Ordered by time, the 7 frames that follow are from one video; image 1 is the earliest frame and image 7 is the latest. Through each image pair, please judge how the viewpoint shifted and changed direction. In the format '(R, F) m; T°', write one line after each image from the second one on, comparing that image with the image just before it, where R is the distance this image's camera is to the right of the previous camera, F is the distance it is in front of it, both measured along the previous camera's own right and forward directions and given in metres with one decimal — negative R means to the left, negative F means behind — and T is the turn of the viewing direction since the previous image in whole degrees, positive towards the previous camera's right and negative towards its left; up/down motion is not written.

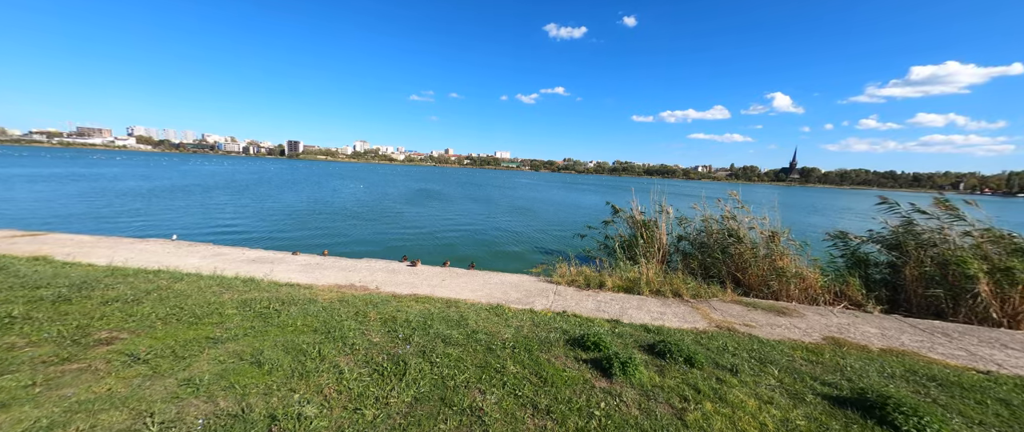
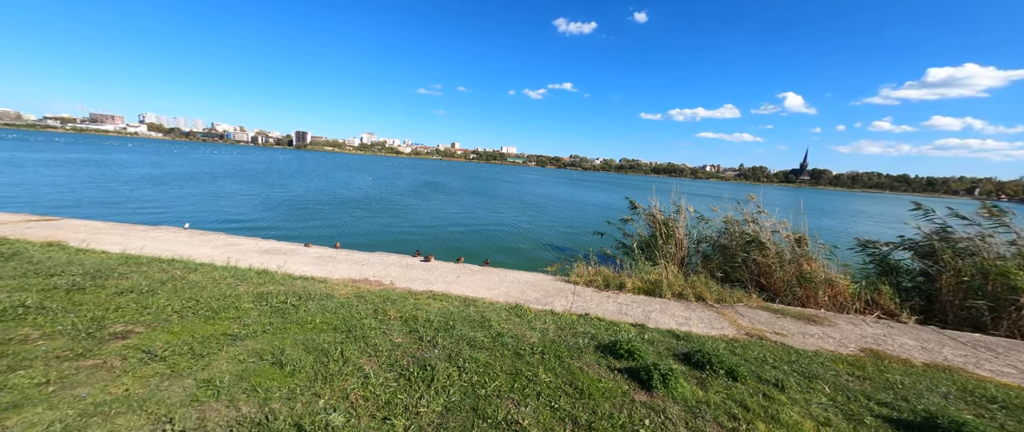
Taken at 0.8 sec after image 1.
(-0.2, +0.2) m; -1°
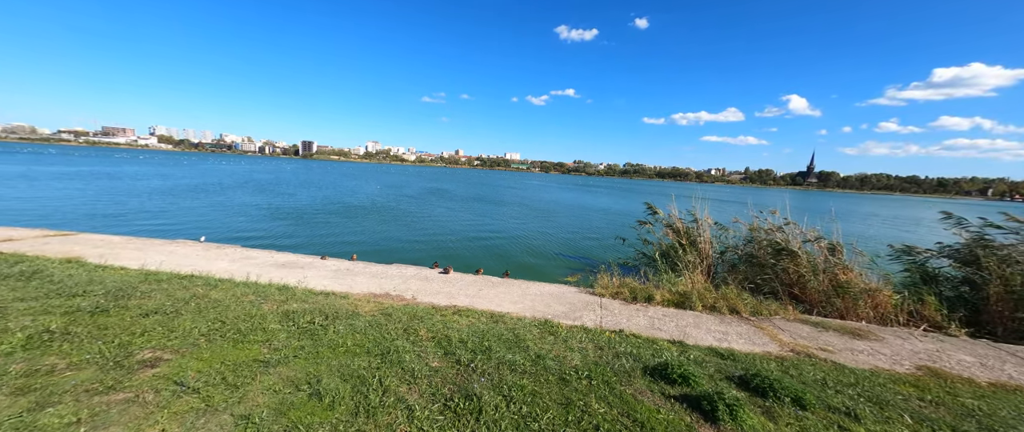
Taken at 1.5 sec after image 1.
(-0.3, +0.1) m; -1°
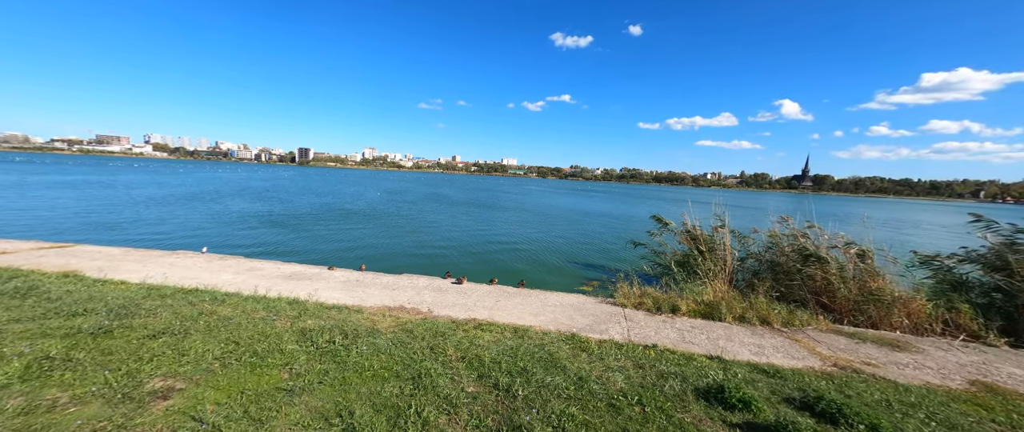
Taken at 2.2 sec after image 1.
(-0.3, +0.2) m; 0°
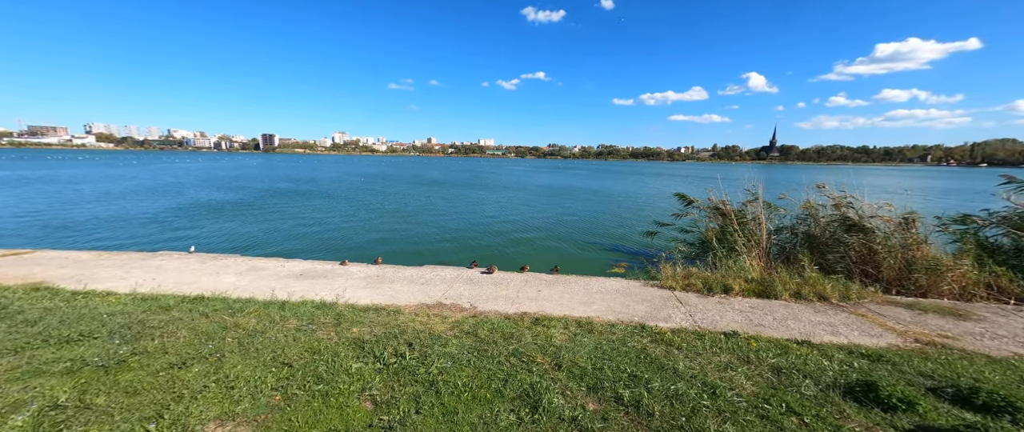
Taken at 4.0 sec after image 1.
(-0.9, +0.5) m; +3°
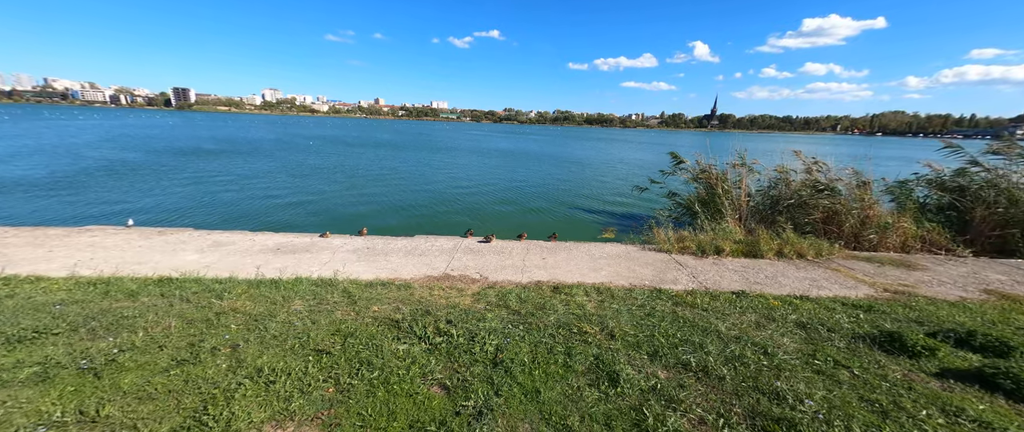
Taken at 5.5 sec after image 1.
(-0.7, +0.3) m; +7°
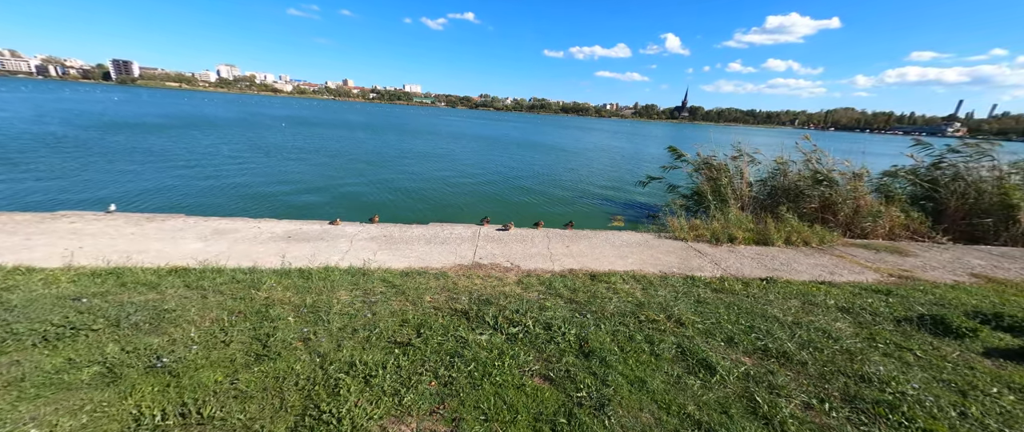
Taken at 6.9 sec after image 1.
(-0.8, +0.1) m; +4°
